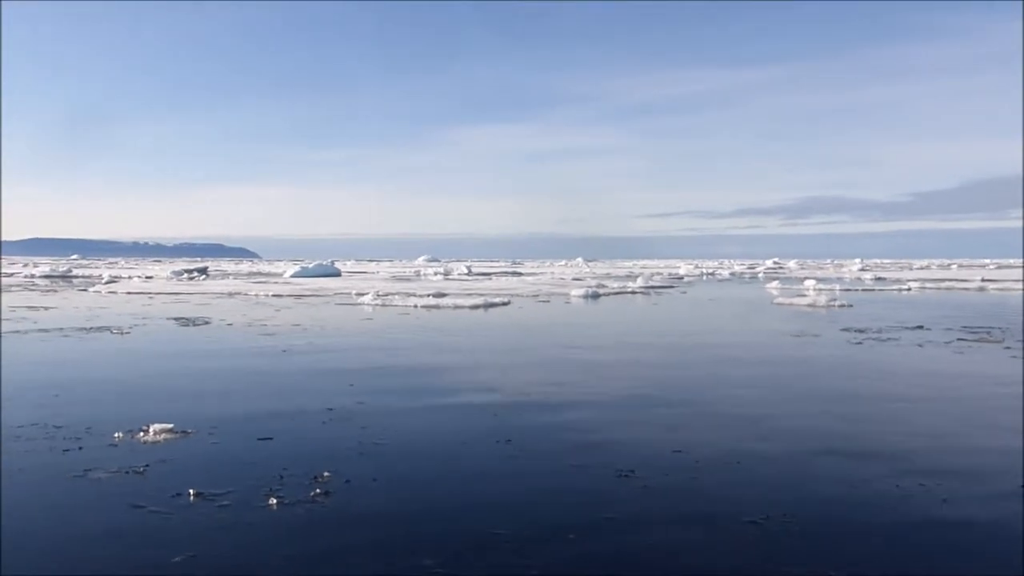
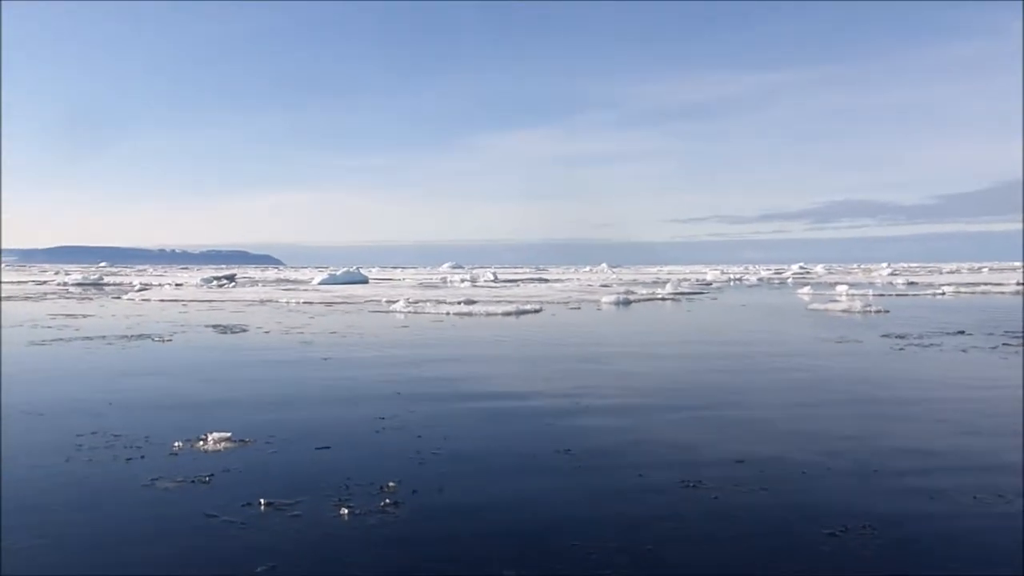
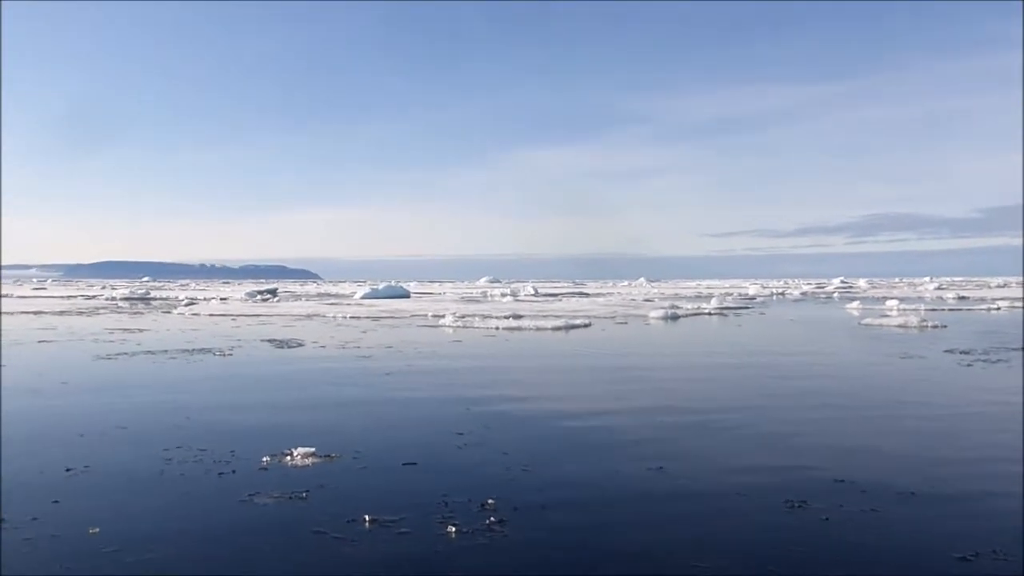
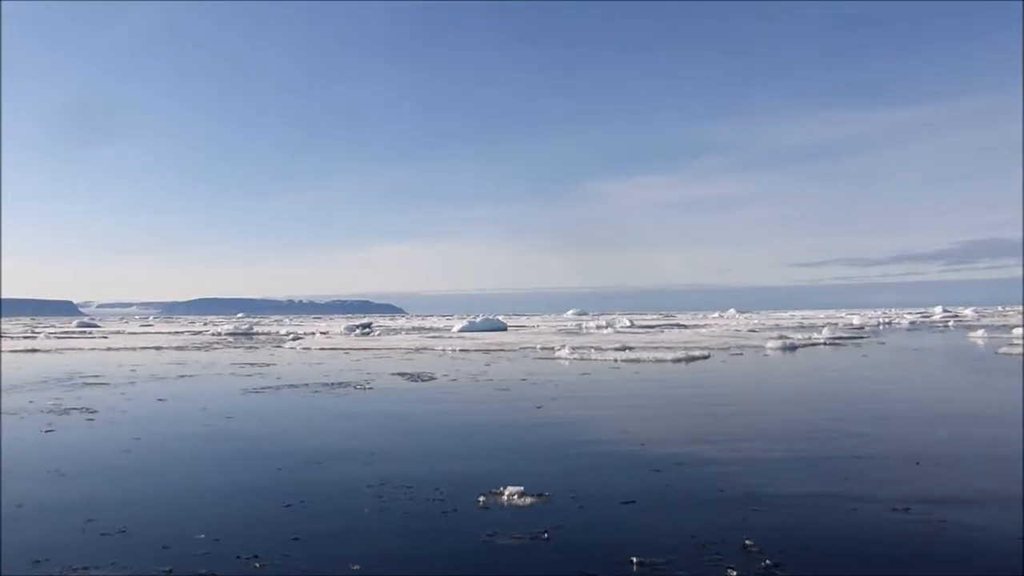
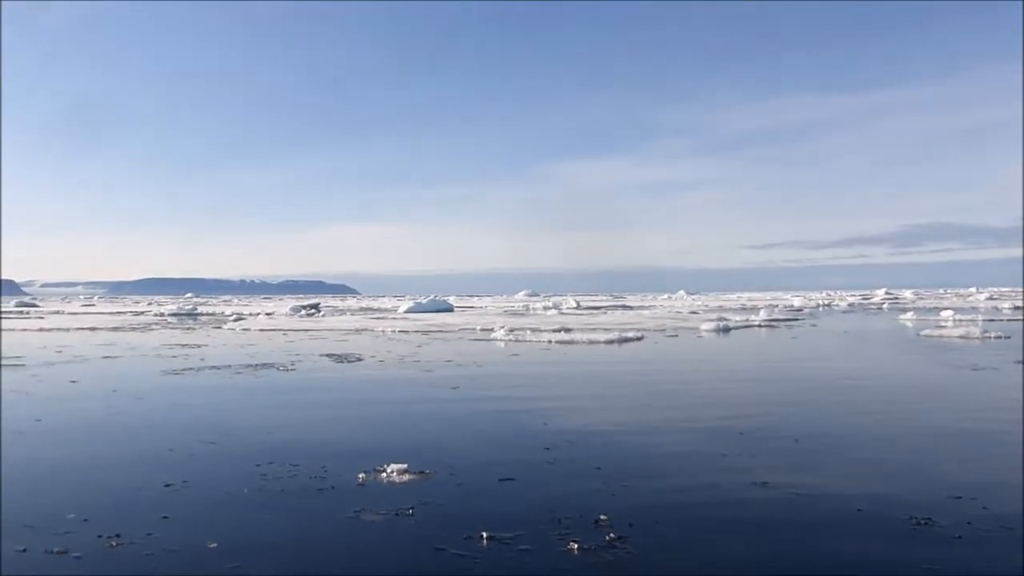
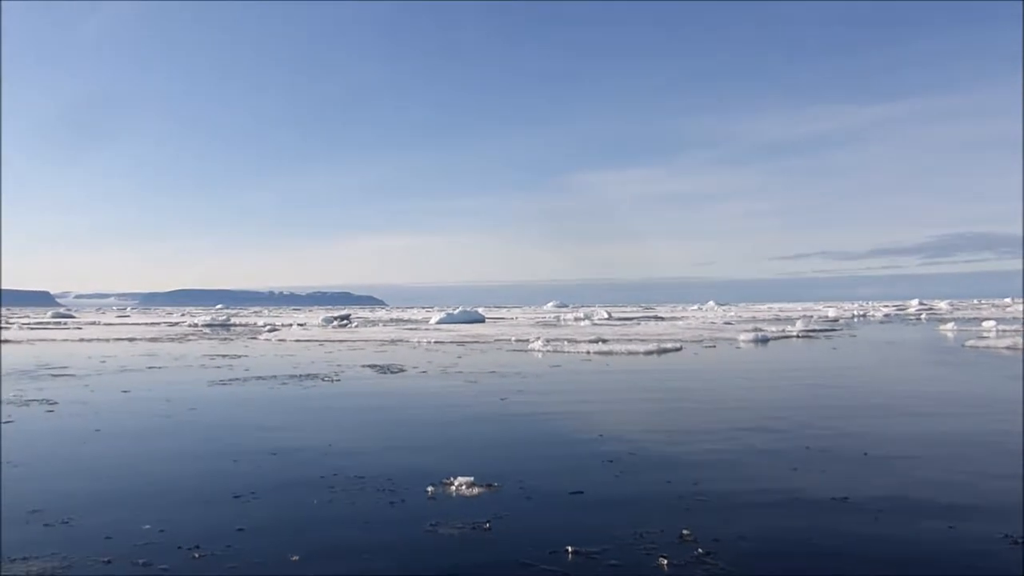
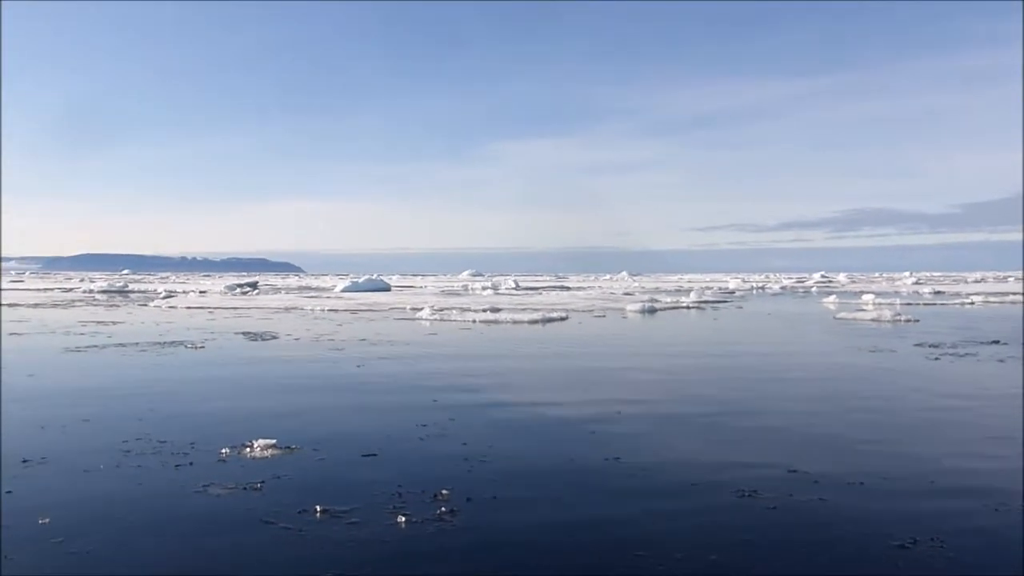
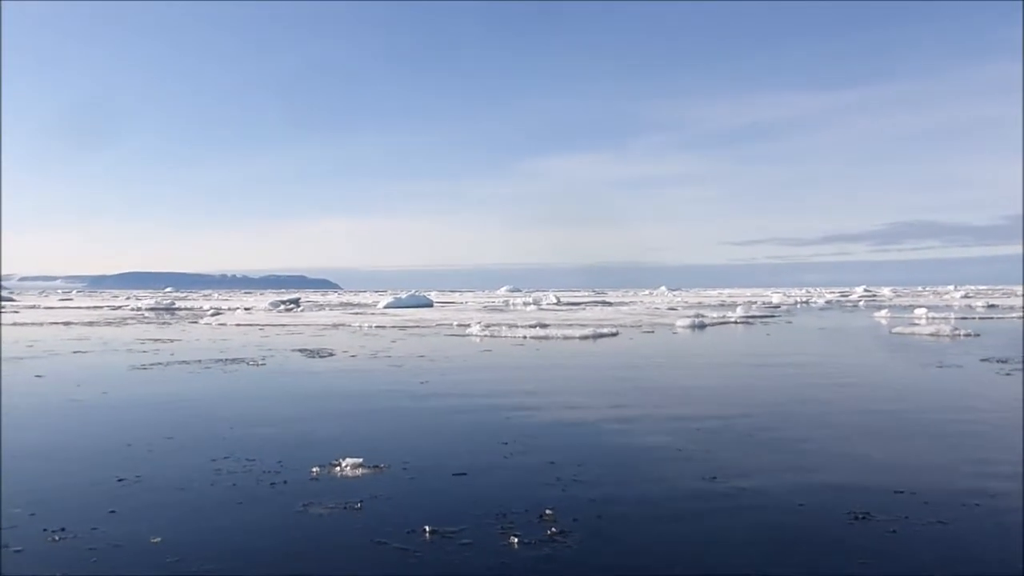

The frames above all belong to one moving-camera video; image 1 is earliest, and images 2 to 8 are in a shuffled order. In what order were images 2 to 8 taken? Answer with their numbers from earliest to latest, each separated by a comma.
2, 7, 3, 8, 5, 6, 4
